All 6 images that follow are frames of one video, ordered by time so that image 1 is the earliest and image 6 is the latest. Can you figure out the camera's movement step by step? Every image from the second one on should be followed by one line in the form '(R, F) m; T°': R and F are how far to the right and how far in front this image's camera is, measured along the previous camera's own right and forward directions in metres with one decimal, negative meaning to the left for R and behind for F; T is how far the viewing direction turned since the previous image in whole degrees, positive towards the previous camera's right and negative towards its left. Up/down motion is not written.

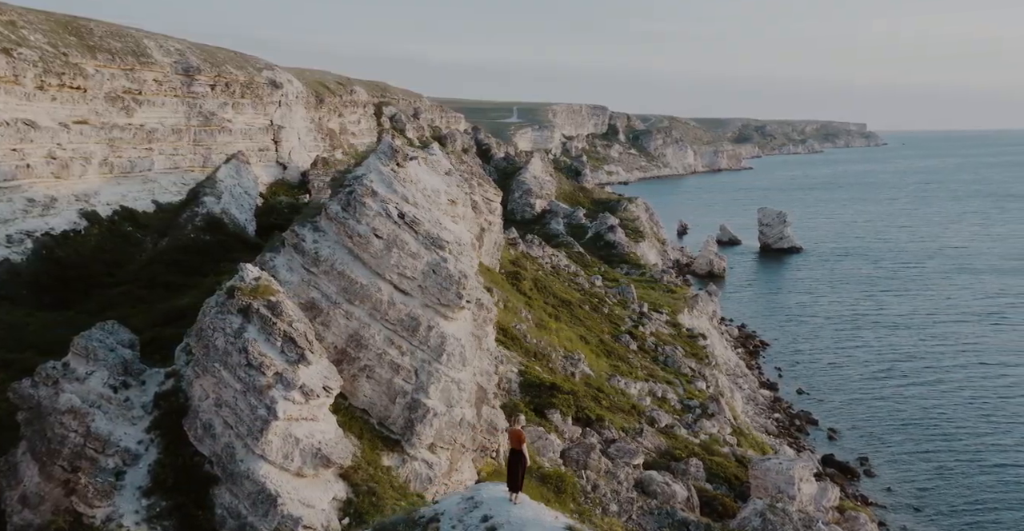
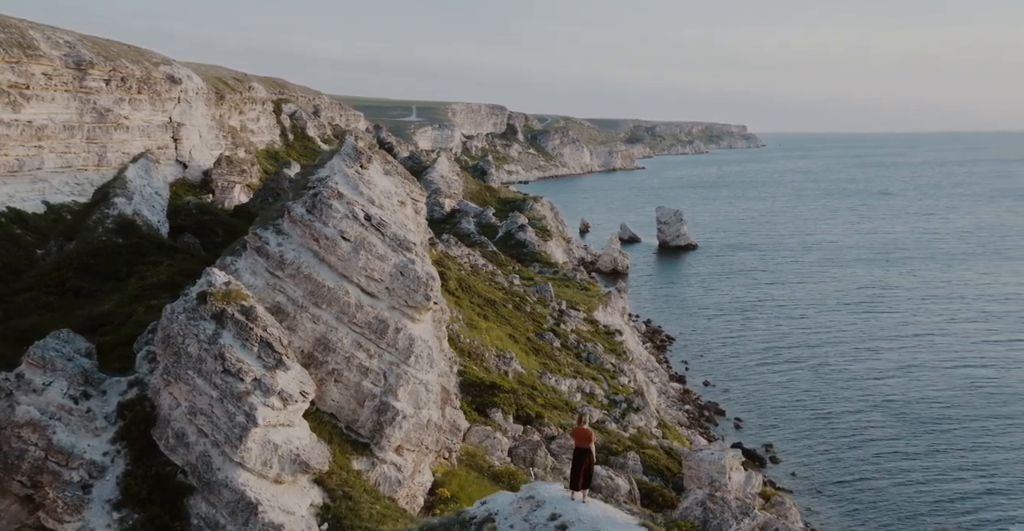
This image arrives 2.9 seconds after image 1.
(-1.9, -0.3) m; +7°
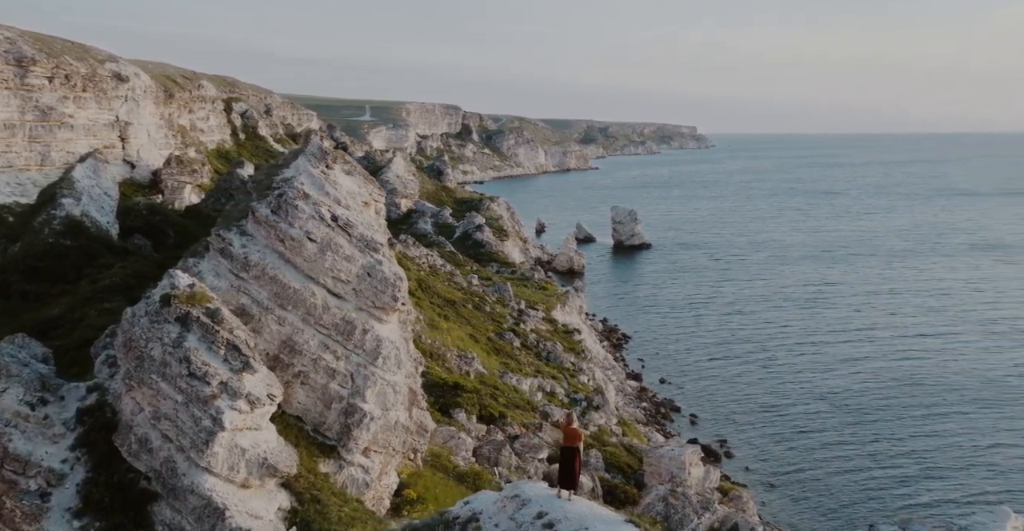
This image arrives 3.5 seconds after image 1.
(-0.3, 0.0) m; +3°
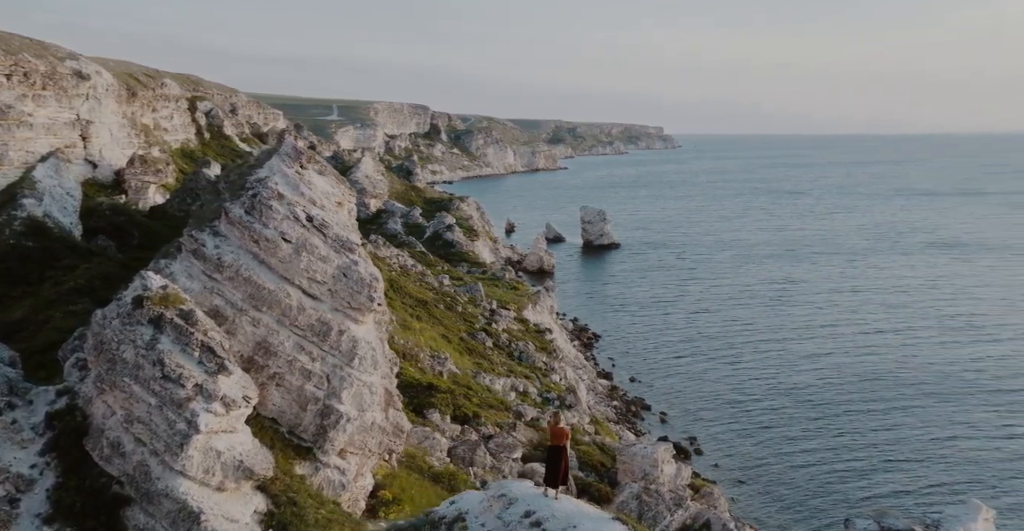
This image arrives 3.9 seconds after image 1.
(-0.2, 0.0) m; +2°
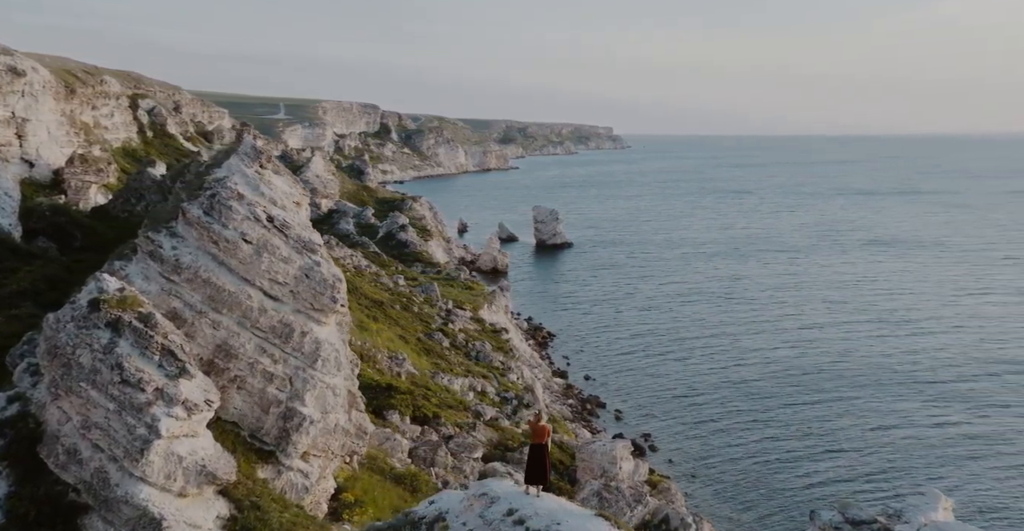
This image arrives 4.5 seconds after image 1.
(-0.3, 0.0) m; +3°
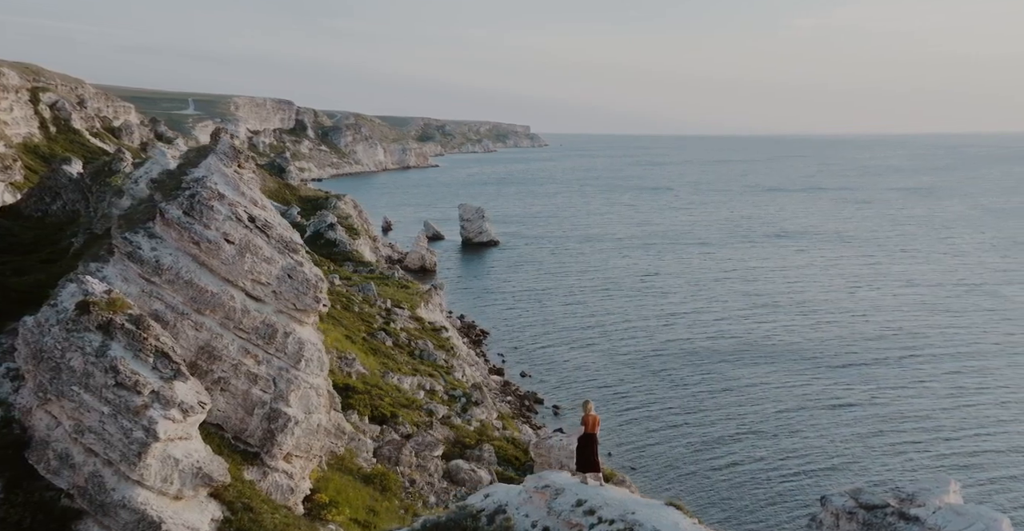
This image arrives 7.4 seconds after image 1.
(-1.7, -0.4) m; +6°
